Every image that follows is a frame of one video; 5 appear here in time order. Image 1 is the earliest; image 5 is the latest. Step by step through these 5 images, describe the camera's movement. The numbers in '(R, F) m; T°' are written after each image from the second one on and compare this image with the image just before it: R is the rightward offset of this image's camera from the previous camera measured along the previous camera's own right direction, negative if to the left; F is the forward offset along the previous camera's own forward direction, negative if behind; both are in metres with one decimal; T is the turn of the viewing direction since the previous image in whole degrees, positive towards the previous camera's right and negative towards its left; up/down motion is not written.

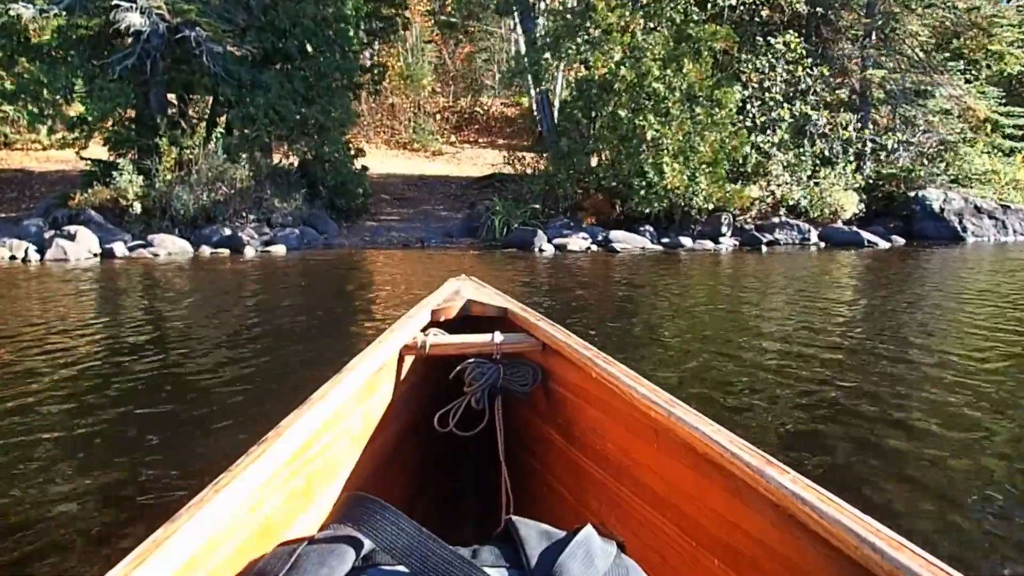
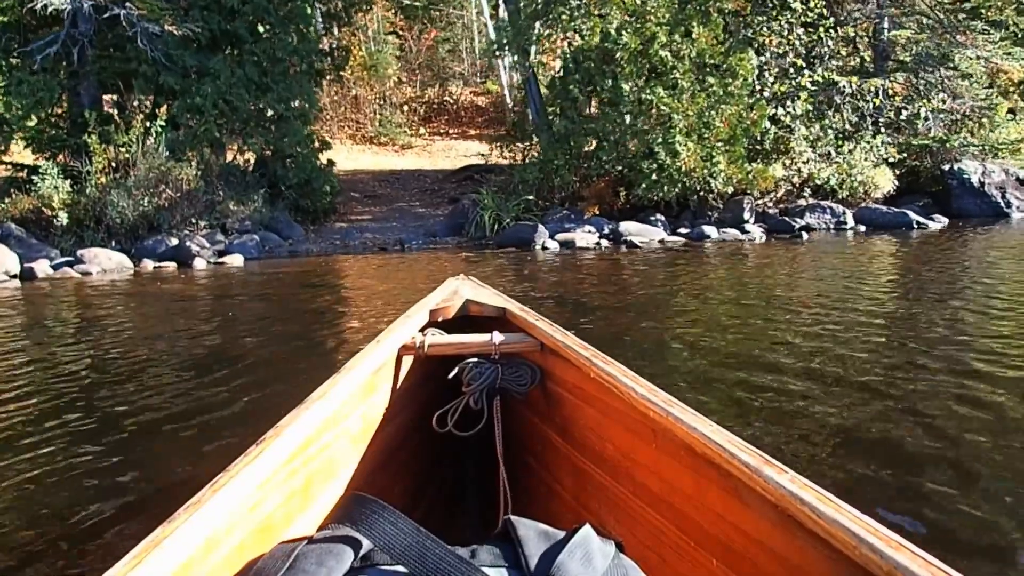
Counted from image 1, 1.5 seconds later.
(-0.3, +1.6) m; +2°
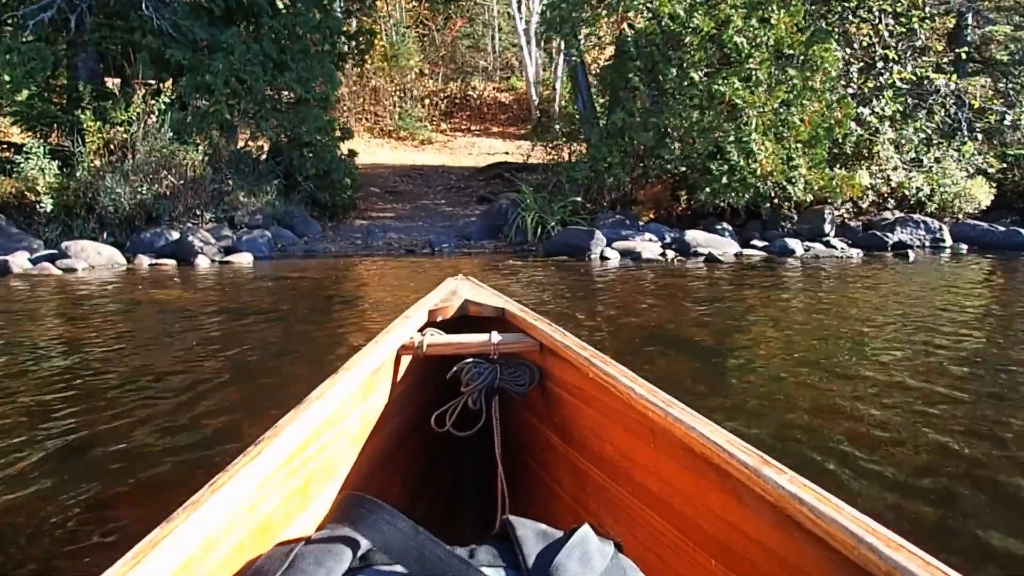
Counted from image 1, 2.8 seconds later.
(-0.4, +1.3) m; 0°
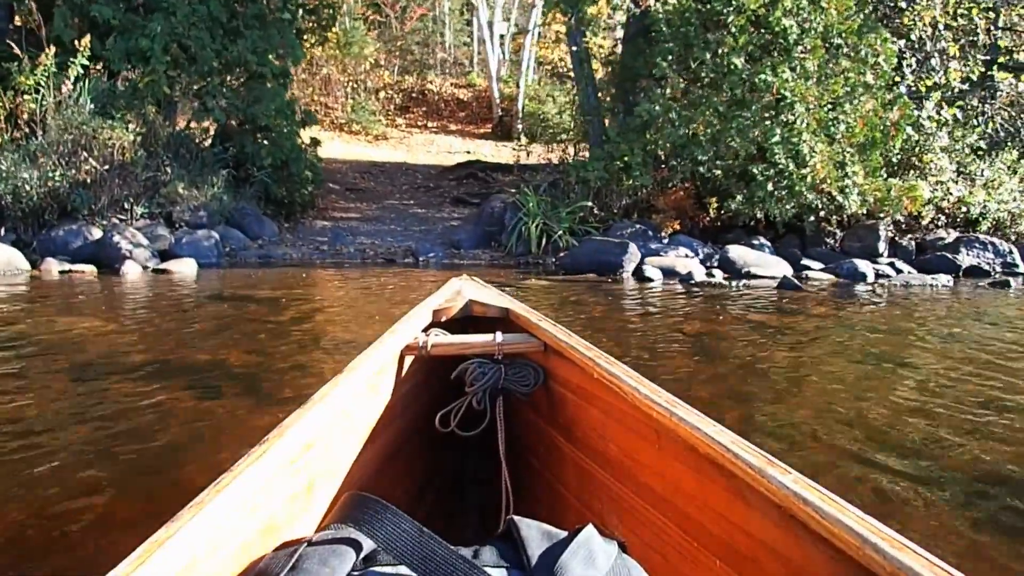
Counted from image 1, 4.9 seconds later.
(-0.6, +1.6) m; +4°
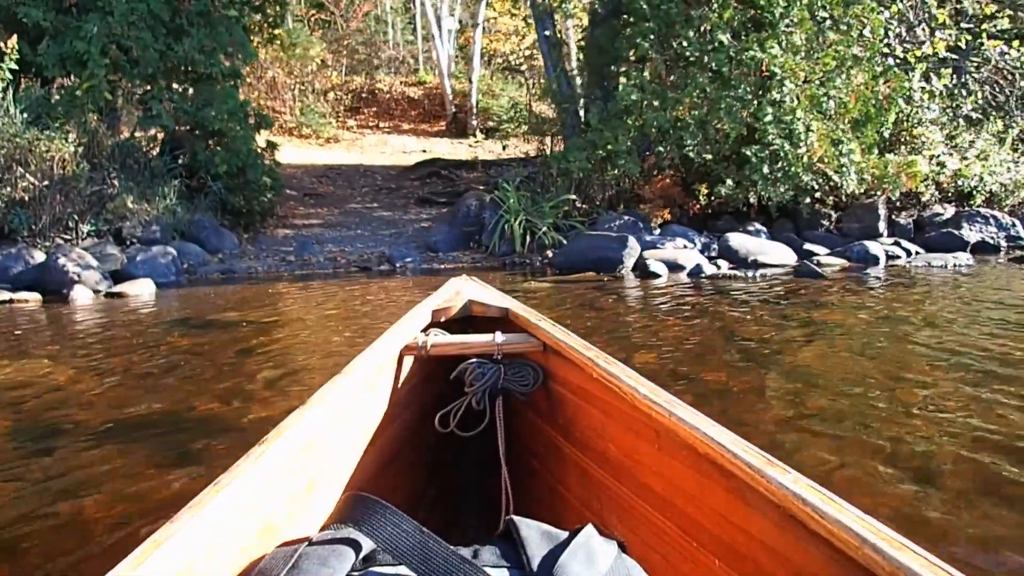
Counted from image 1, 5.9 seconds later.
(-0.3, +0.5) m; +3°
